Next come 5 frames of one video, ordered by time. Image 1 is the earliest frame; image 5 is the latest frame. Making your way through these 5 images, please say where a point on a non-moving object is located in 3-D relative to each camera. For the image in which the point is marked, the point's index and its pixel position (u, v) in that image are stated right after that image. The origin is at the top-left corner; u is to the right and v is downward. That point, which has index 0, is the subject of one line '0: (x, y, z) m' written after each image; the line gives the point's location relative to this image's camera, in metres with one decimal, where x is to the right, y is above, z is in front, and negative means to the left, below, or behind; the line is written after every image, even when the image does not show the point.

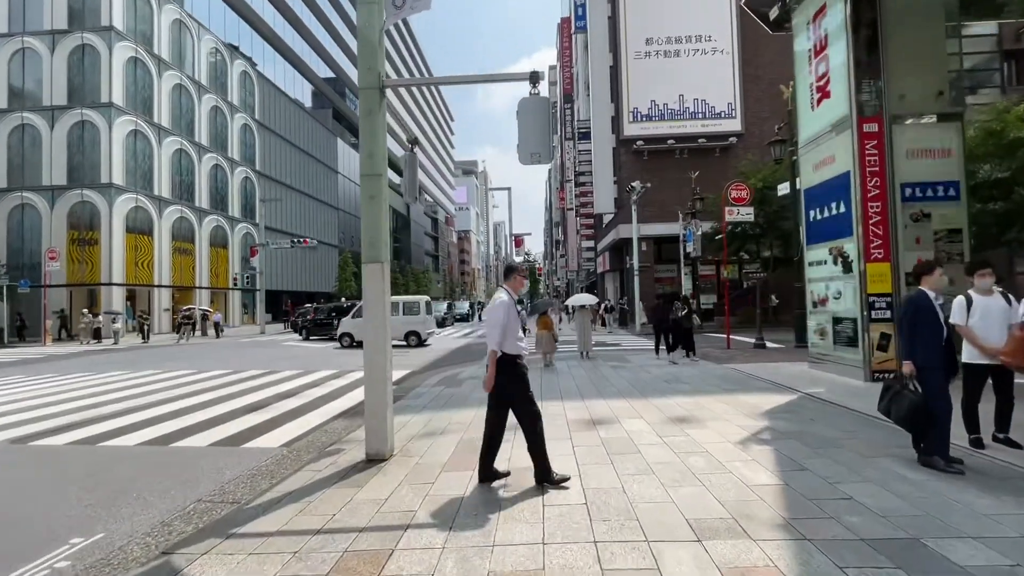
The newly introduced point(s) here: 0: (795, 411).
0: (+4.4, -1.9, +7.6) m
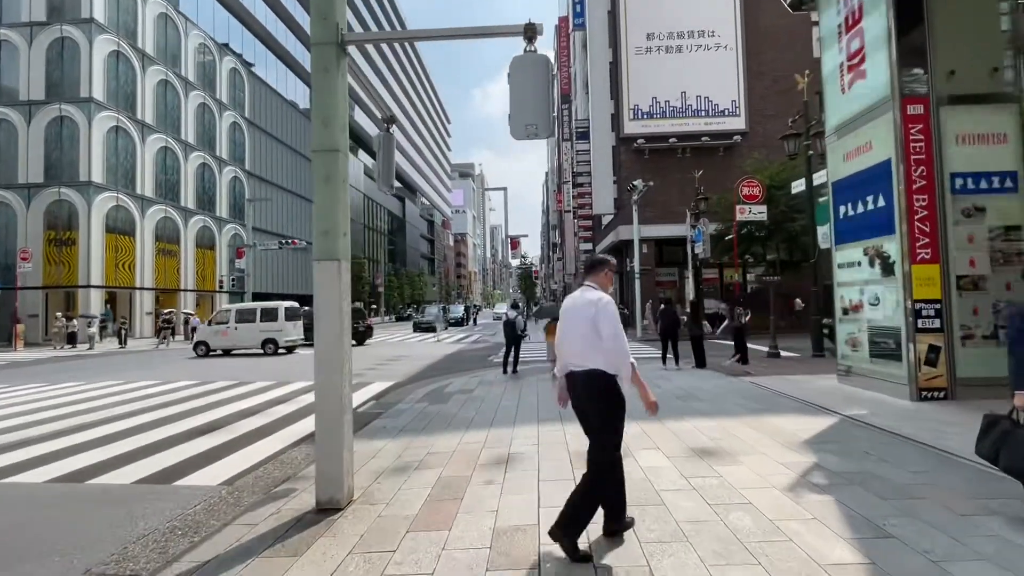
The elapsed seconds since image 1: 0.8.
0: (+4.3, -2.0, +6.3) m
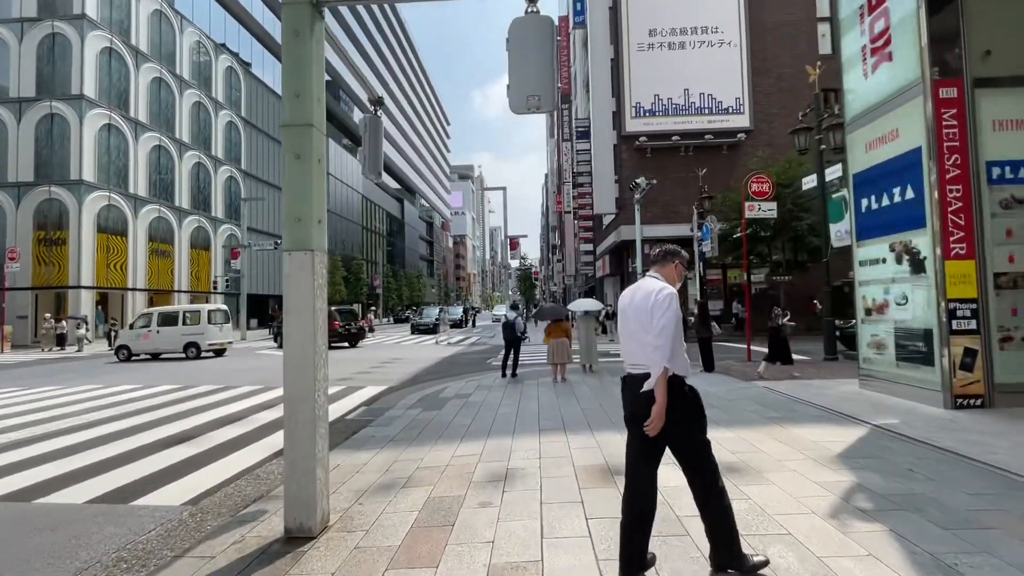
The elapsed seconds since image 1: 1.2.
0: (+4.3, -1.9, +5.6) m
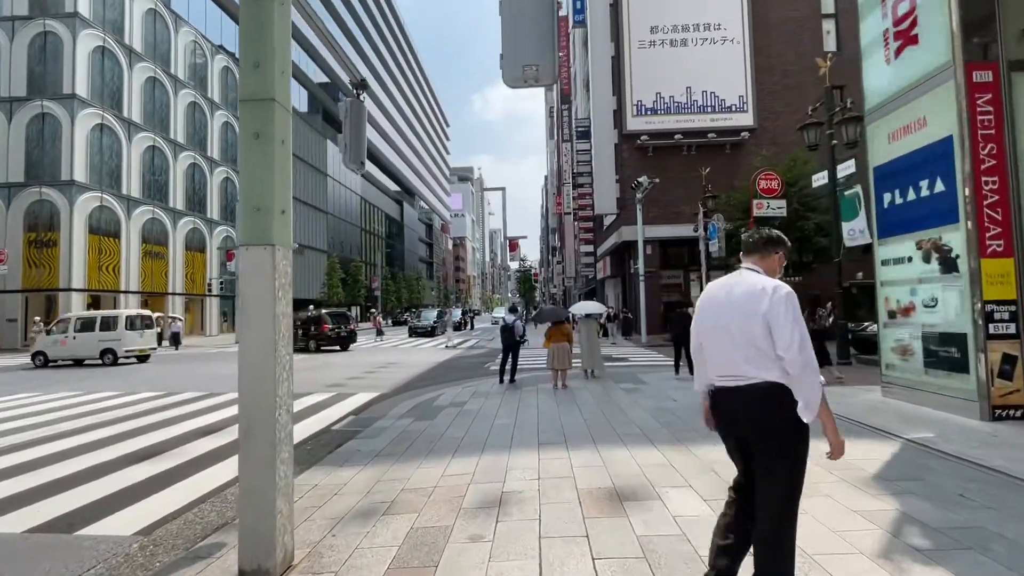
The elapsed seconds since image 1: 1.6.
0: (+4.2, -2.0, +5.0) m
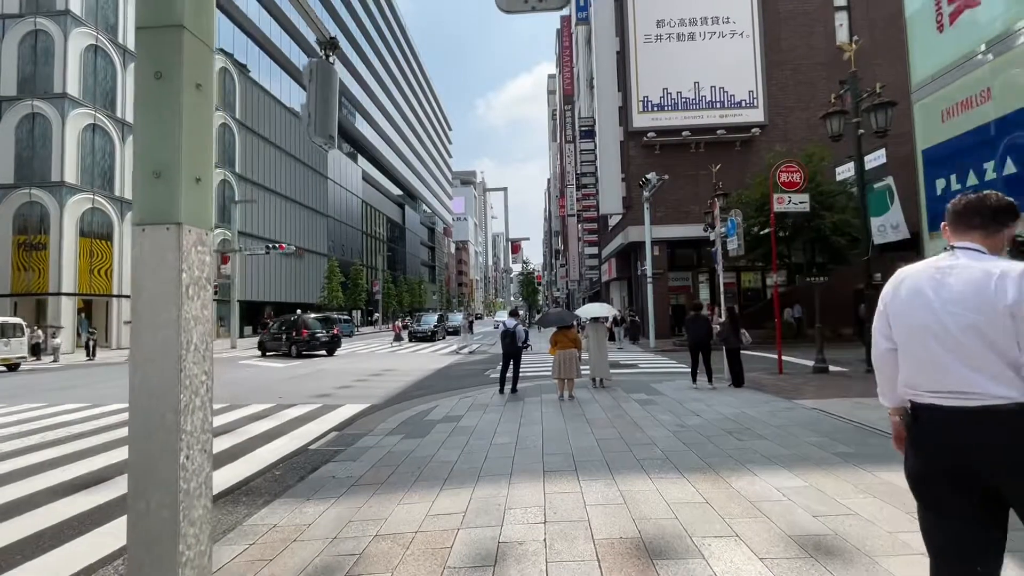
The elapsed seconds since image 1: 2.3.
0: (+4.2, -1.9, +3.9) m
